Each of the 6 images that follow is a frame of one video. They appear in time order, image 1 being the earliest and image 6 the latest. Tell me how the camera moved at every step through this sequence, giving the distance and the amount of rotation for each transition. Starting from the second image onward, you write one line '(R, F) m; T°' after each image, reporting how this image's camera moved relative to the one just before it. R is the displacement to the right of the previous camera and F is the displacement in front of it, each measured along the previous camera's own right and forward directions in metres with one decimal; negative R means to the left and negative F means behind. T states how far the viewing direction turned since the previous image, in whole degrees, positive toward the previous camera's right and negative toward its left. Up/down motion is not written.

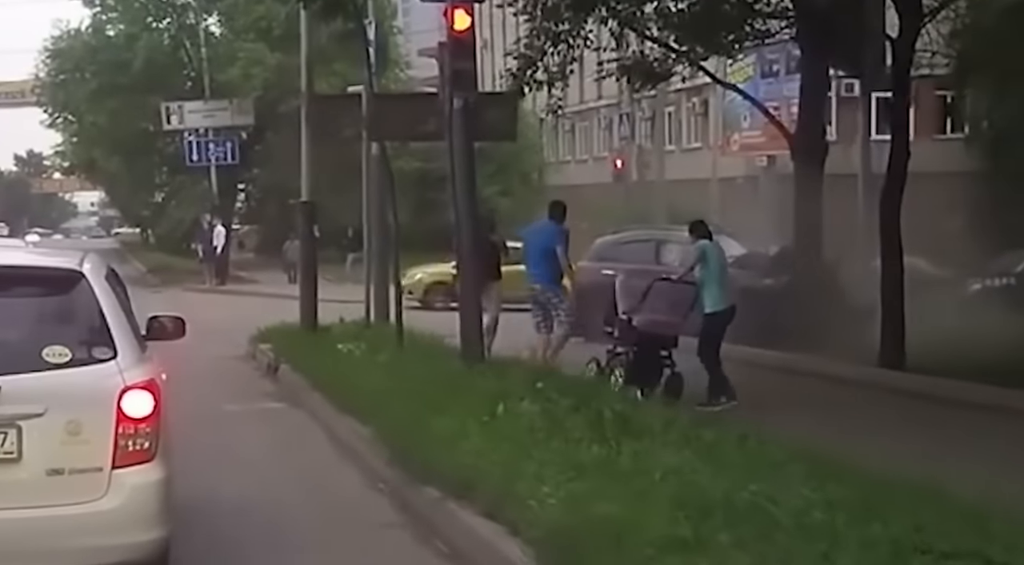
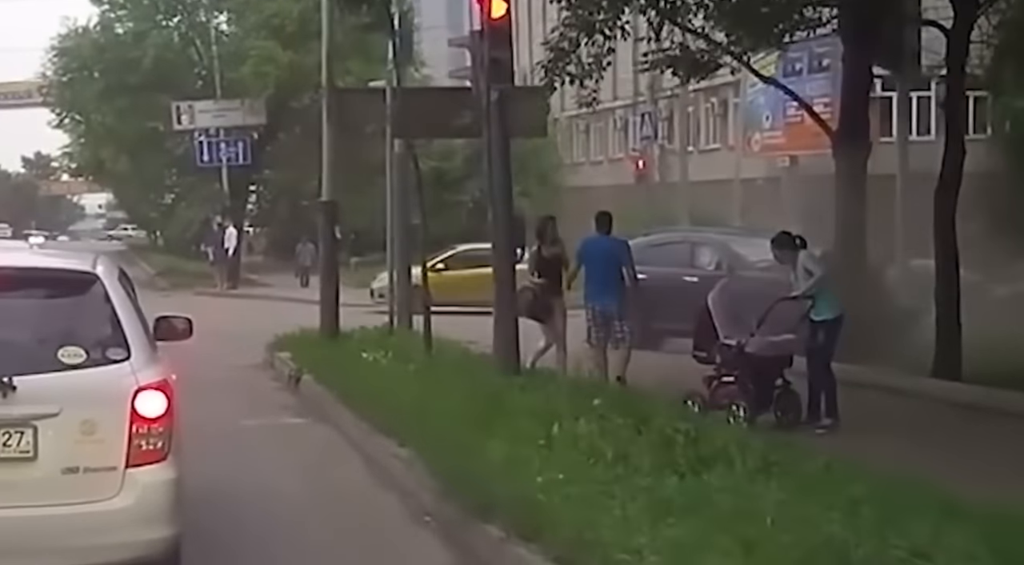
(-0.3, +1.1) m; 0°
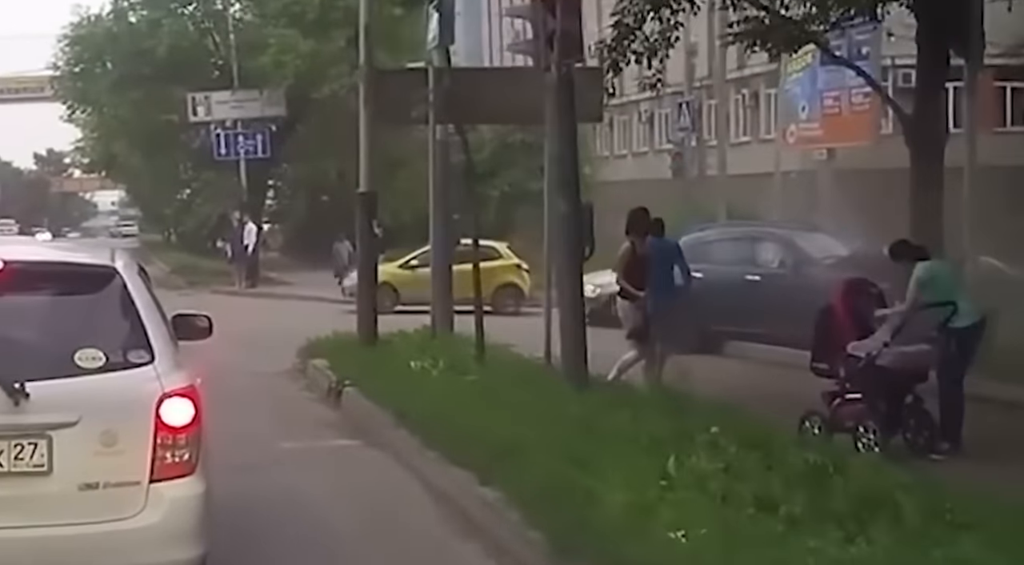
(-0.4, +1.7) m; 0°
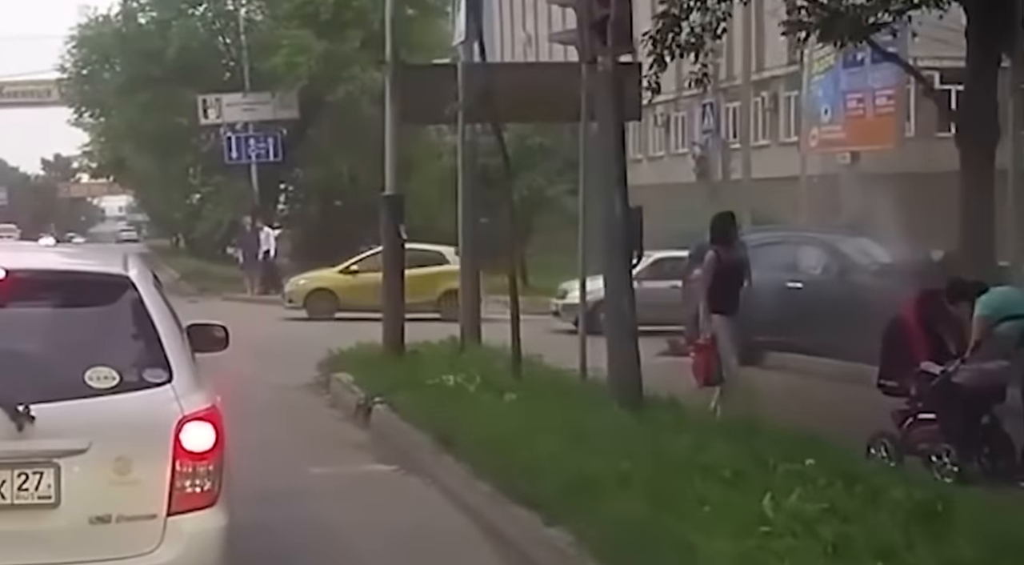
(-0.3, +1.0) m; 0°
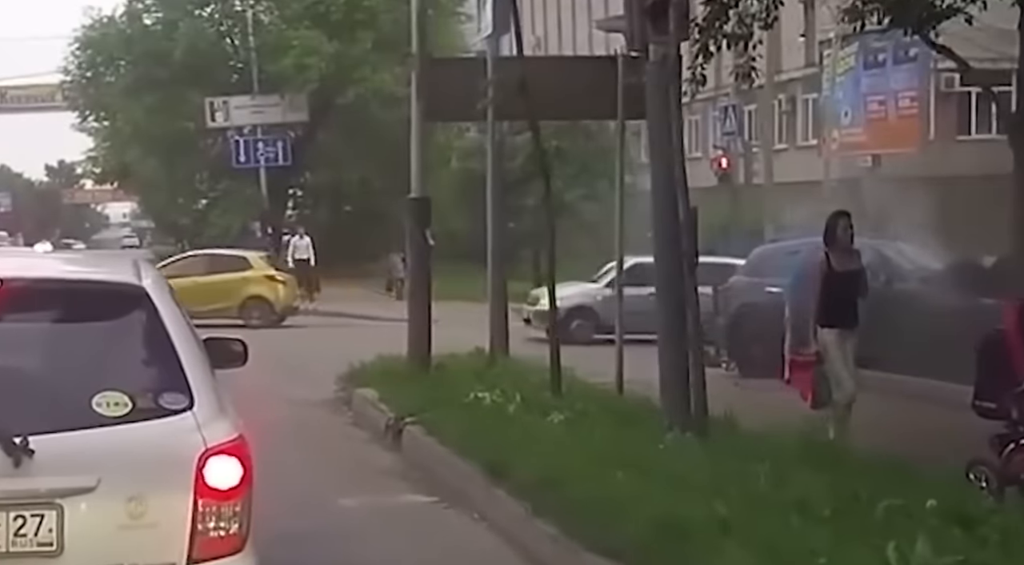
(-0.3, +1.1) m; 0°
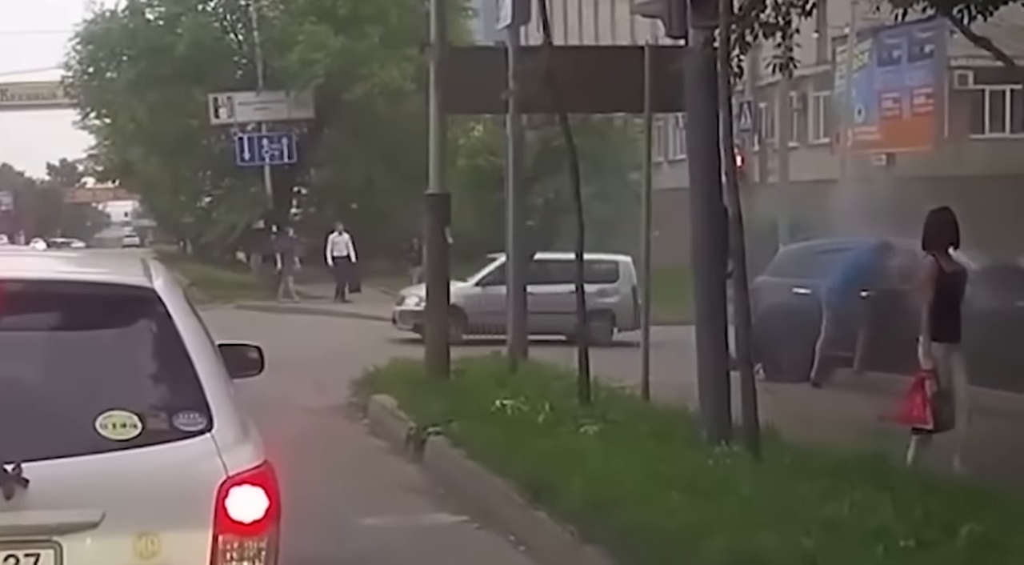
(-0.2, +0.7) m; 0°
